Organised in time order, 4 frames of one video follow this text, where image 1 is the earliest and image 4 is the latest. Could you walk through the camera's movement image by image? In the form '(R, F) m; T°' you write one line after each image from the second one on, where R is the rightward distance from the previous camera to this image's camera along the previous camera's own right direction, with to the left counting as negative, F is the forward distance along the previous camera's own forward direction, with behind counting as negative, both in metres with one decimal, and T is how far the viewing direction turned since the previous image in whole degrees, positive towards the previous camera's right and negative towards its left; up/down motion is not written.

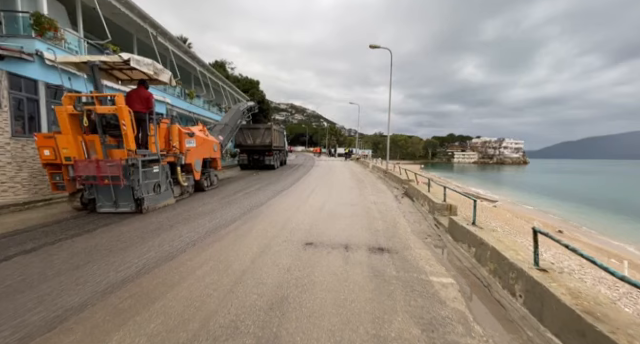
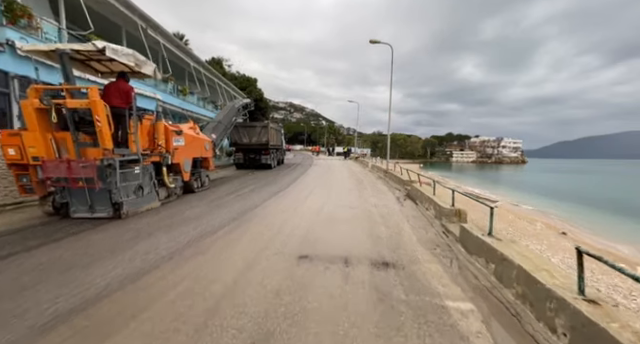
(0.0, +0.7) m; 0°
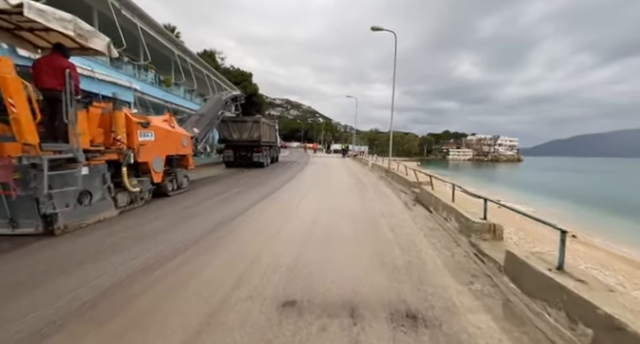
(0.0, +1.5) m; +1°
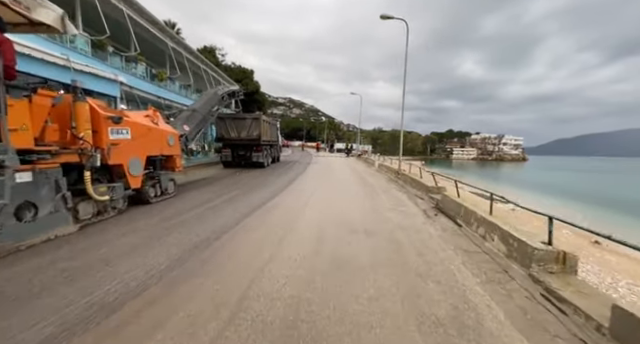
(-0.1, +1.3) m; -1°
